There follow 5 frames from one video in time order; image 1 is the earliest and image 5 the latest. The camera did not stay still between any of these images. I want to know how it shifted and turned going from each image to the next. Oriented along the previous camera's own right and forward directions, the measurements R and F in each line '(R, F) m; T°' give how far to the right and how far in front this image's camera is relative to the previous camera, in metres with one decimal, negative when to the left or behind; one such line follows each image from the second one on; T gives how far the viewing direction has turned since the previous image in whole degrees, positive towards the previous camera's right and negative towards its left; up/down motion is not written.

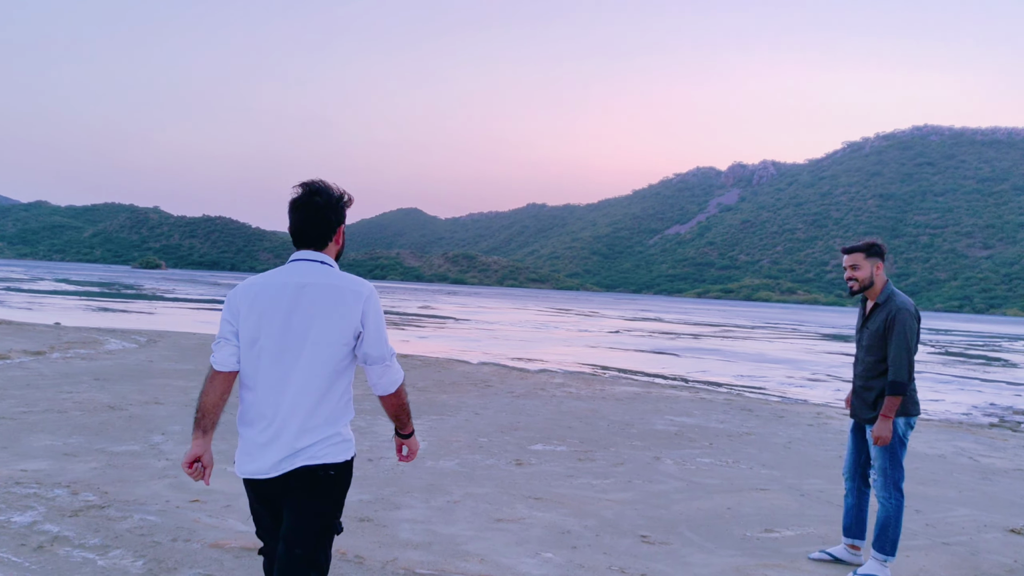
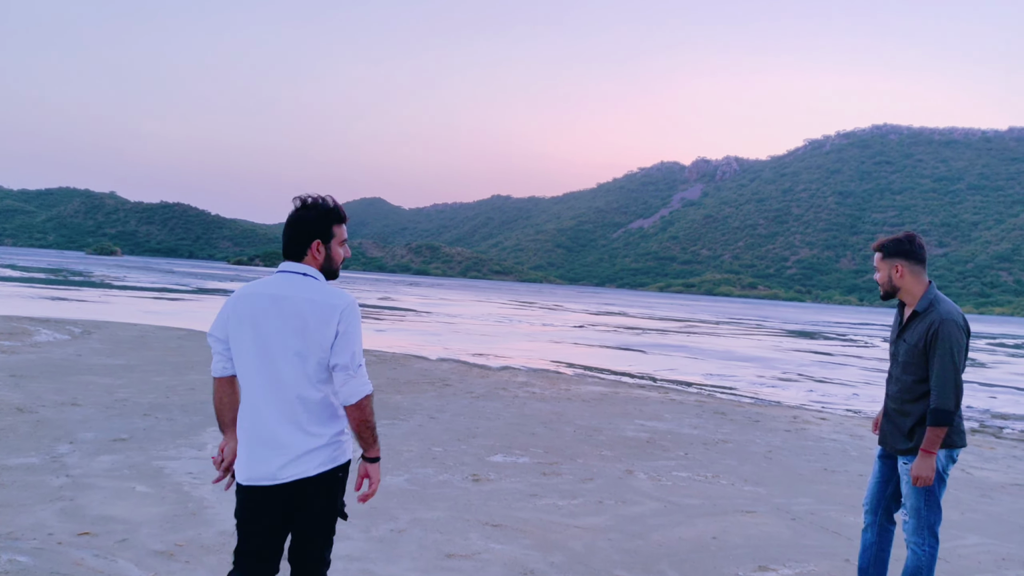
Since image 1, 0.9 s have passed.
(0.0, +0.7) m; +2°
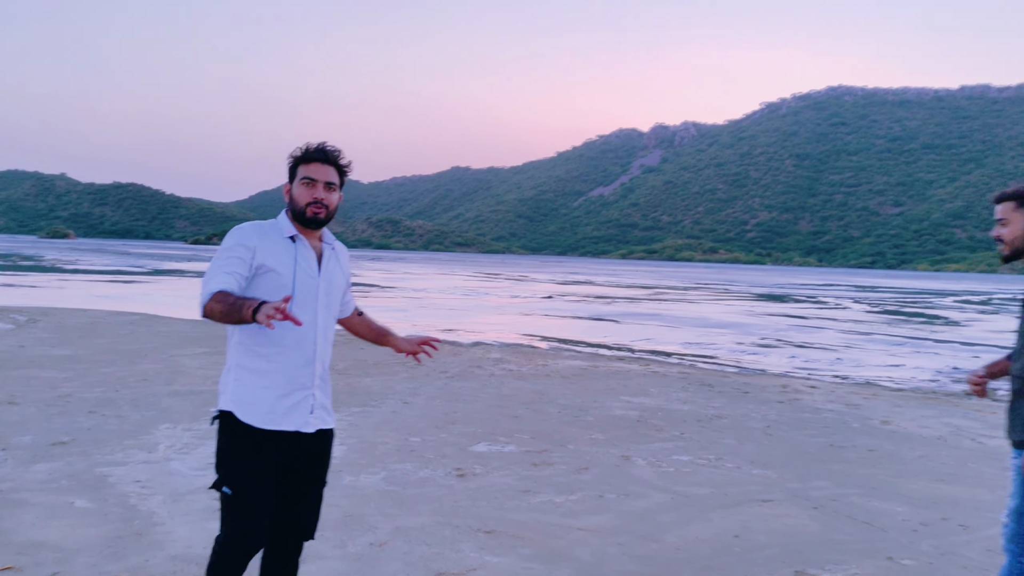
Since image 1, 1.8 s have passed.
(-0.1, +0.6) m; +2°
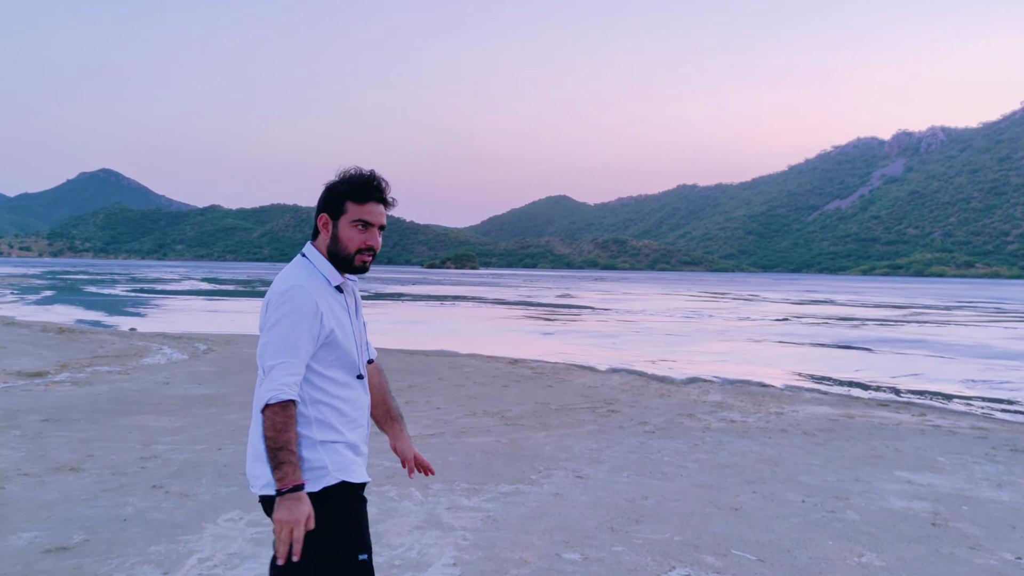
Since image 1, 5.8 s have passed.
(+0.1, +2.3) m; -14°
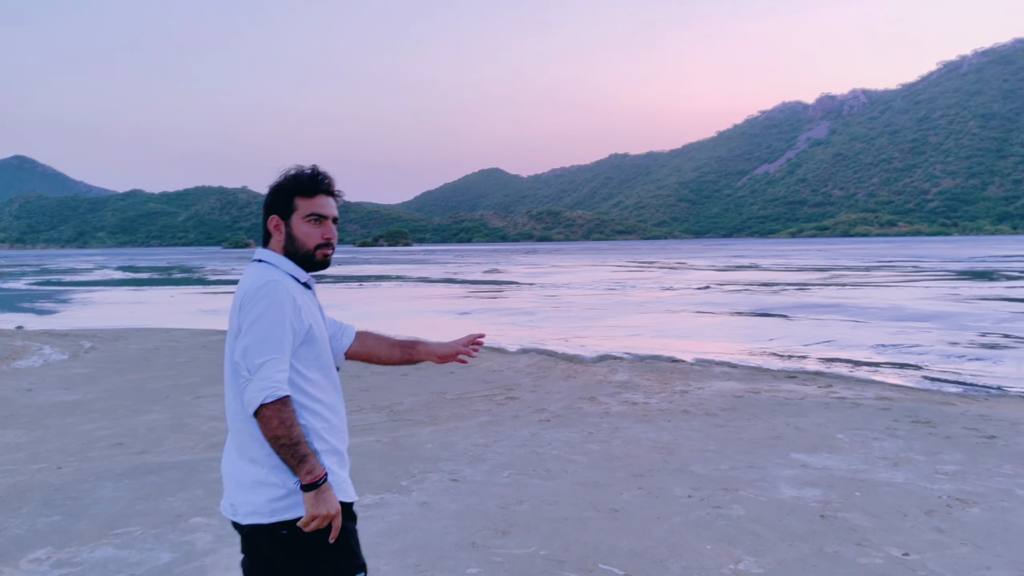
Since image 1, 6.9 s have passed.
(+0.4, +0.5) m; +4°
